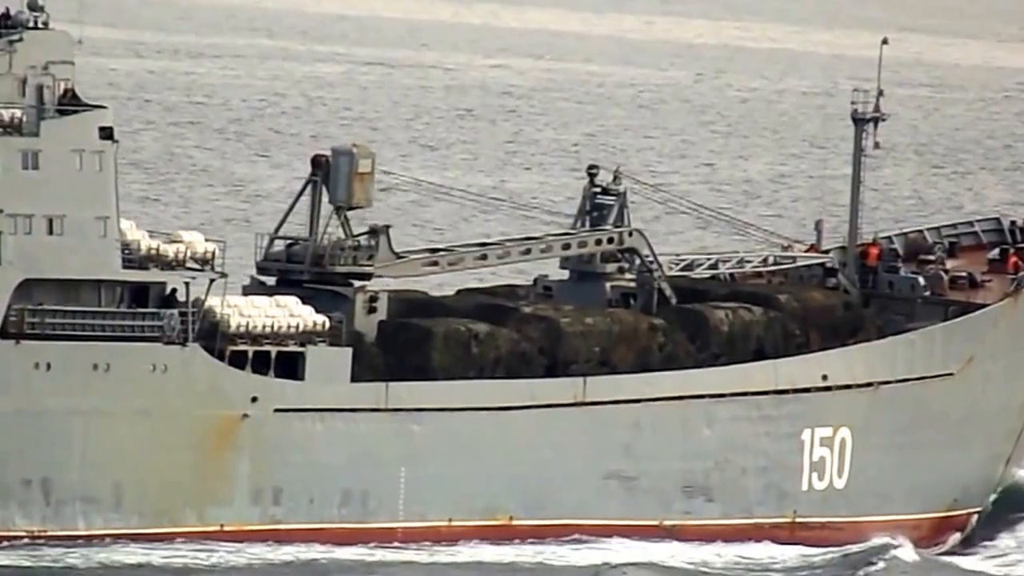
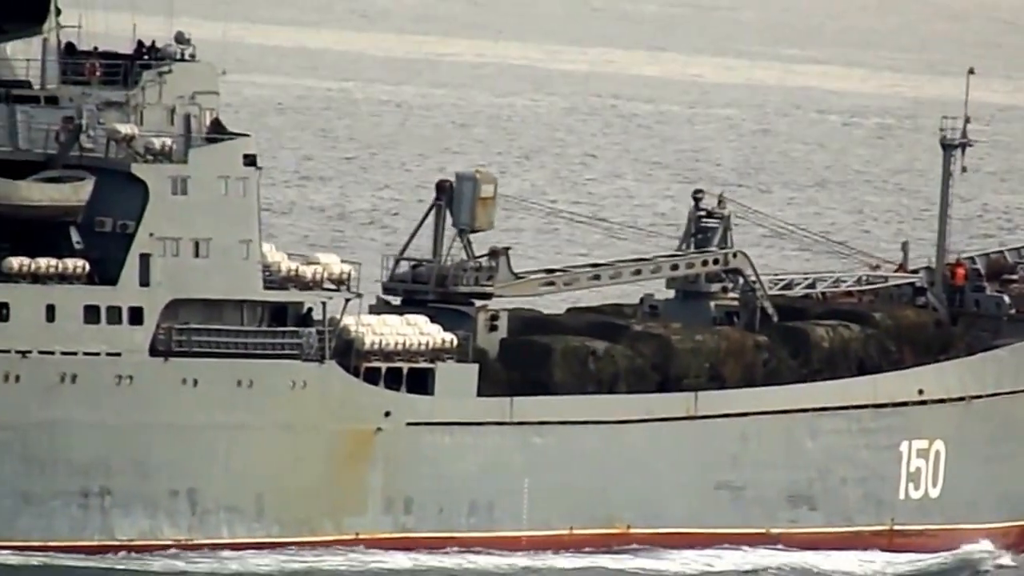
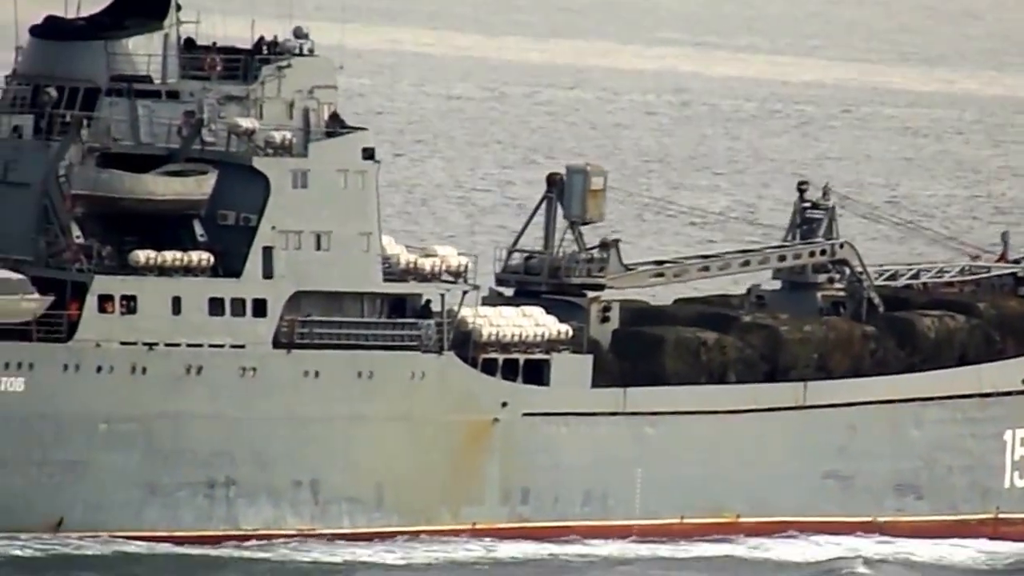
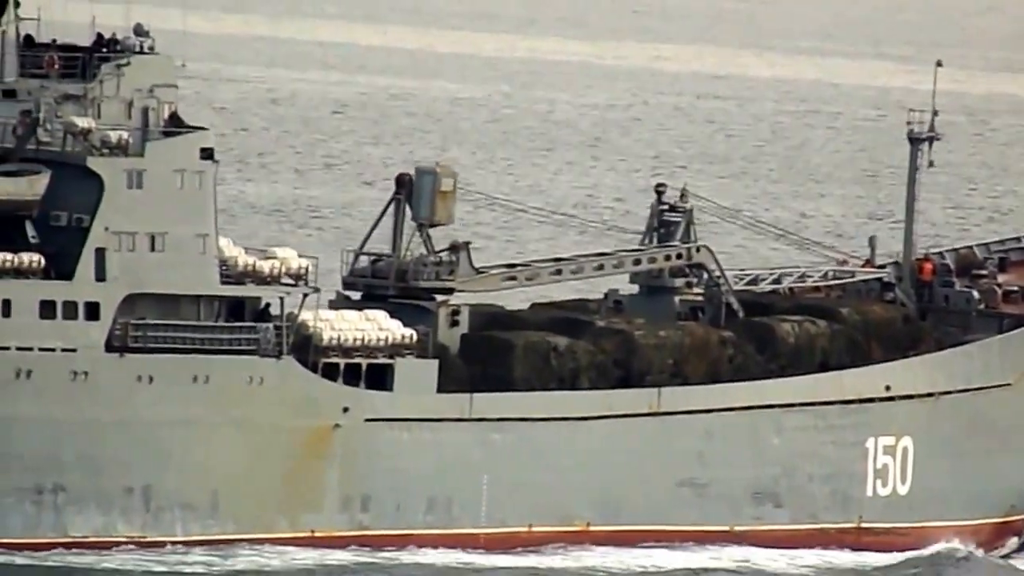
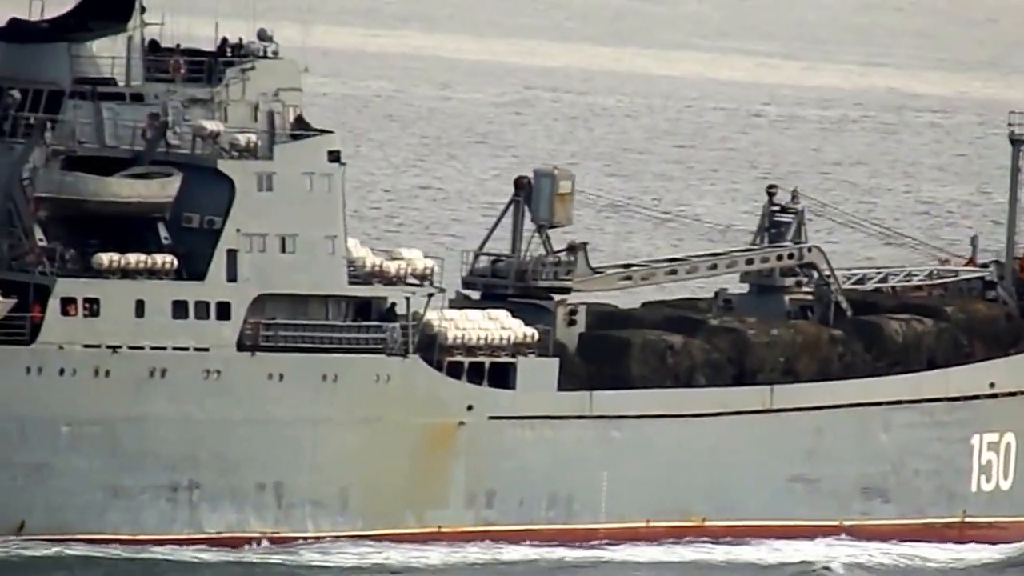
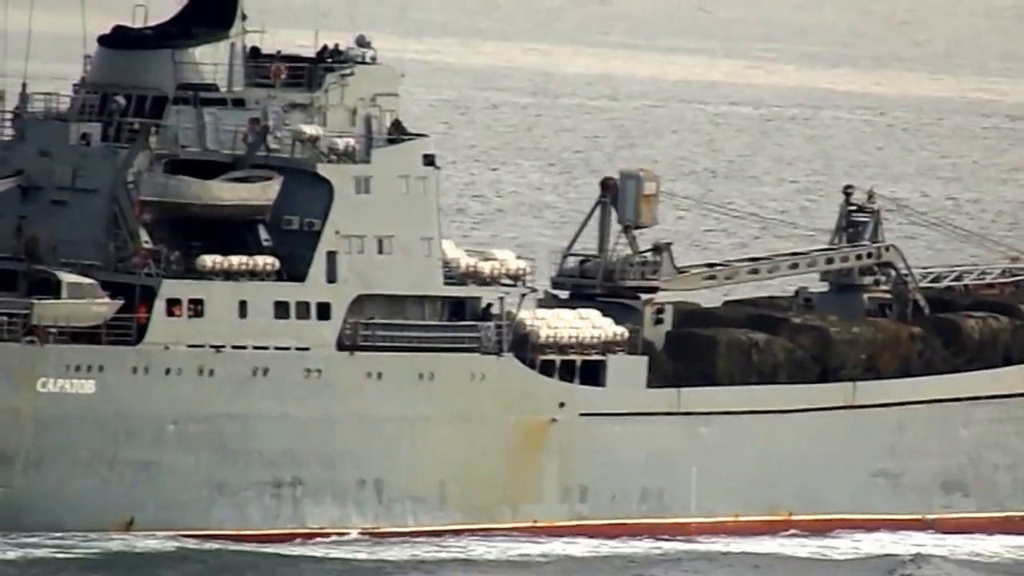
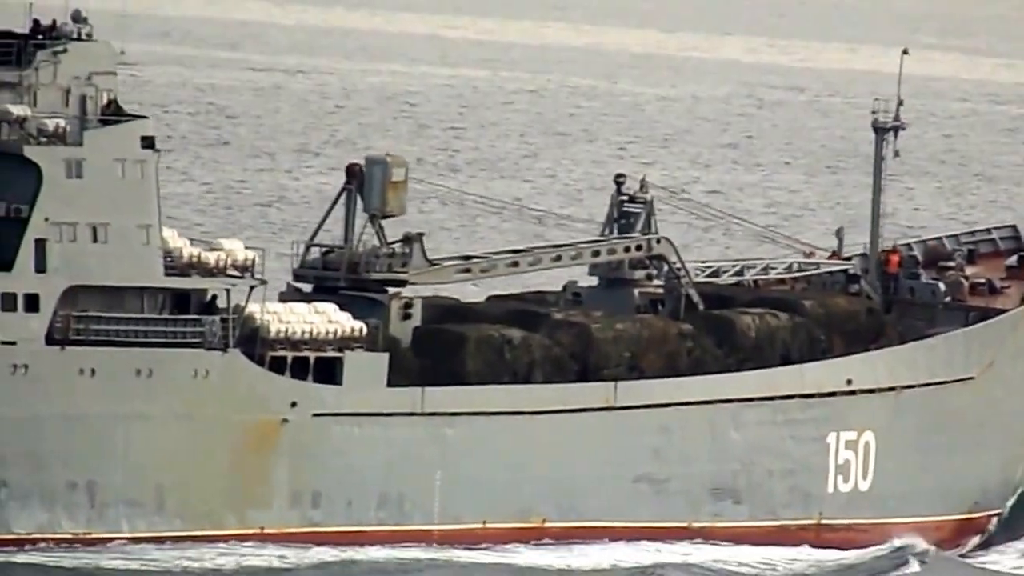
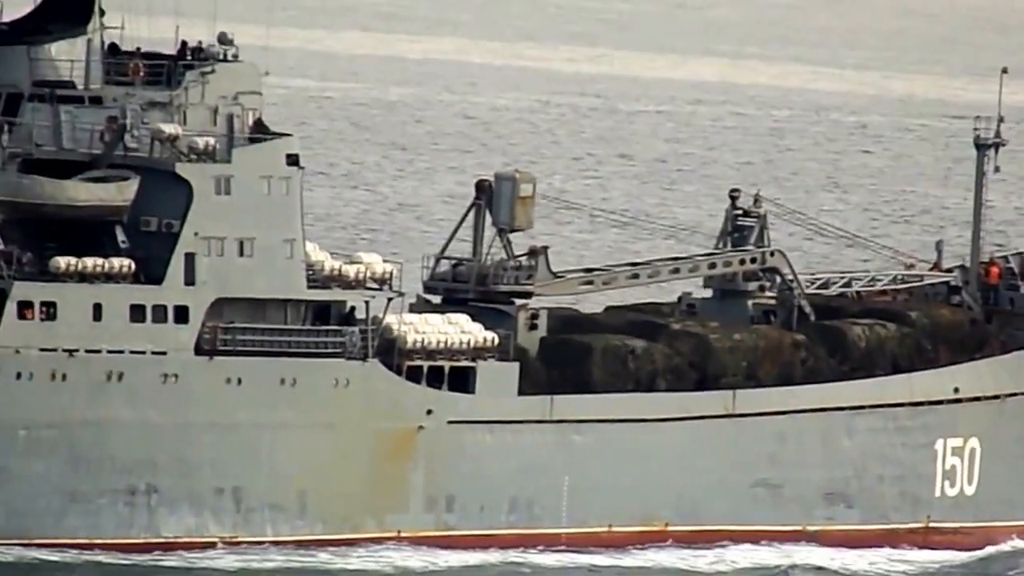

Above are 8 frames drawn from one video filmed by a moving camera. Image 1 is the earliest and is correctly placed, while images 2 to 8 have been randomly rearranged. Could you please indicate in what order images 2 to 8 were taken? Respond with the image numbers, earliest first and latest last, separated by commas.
7, 4, 2, 8, 5, 3, 6
